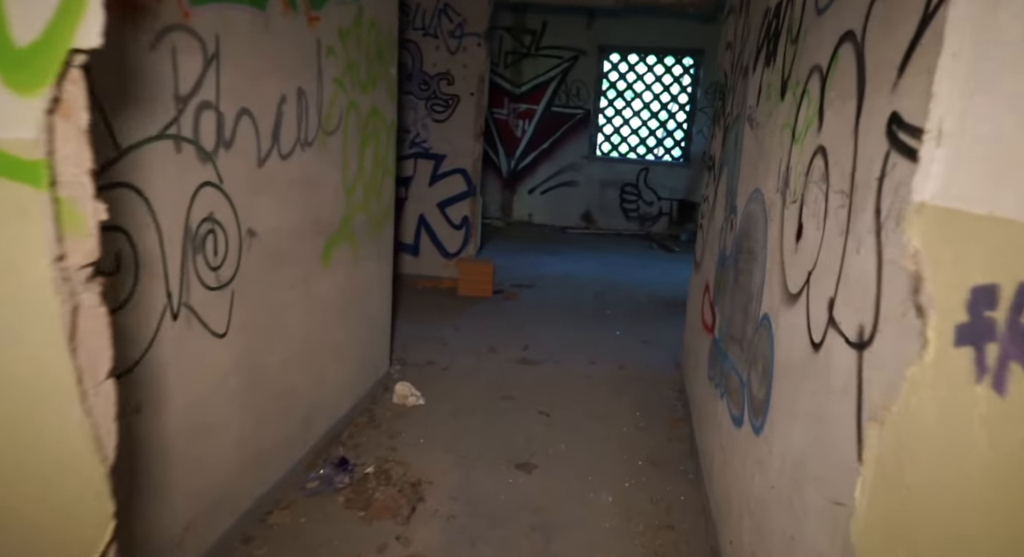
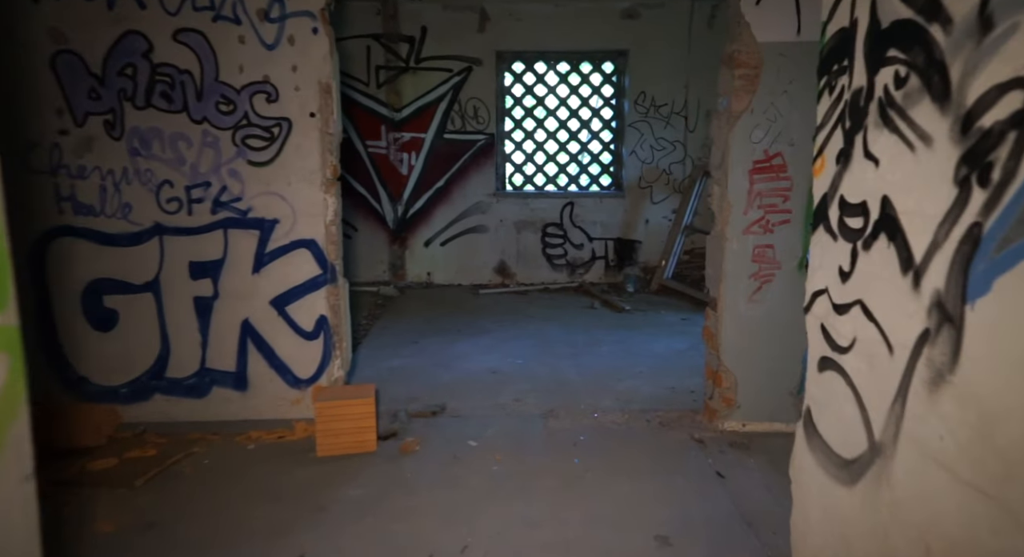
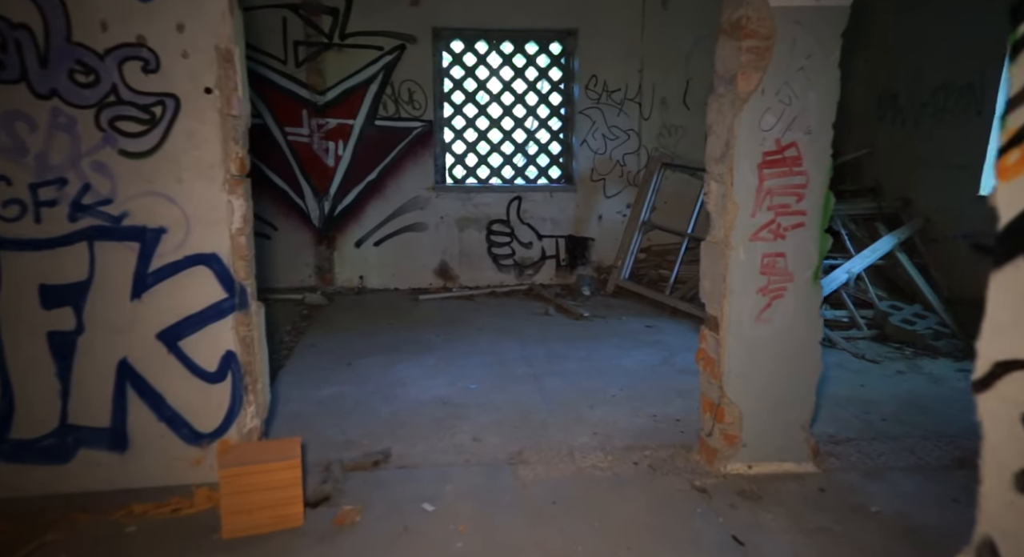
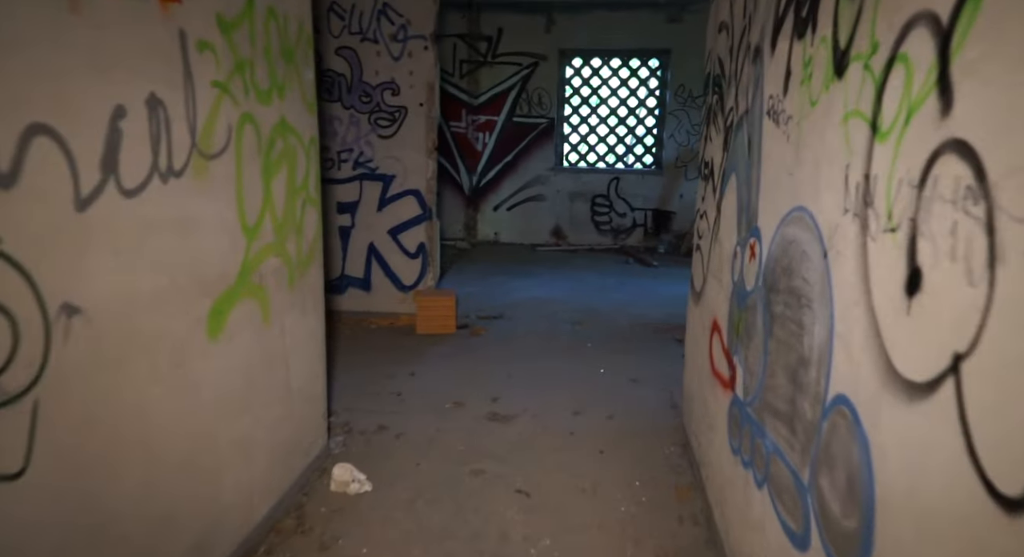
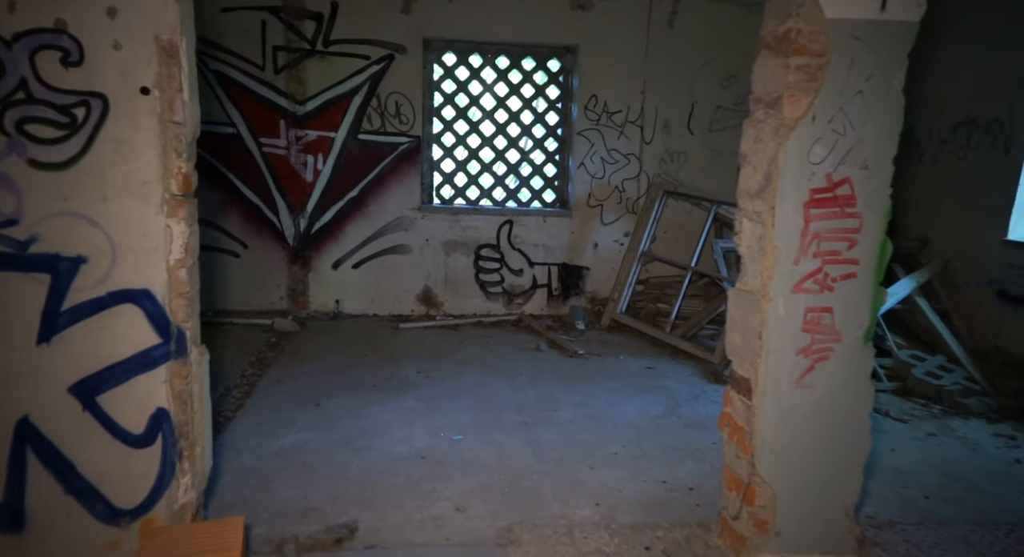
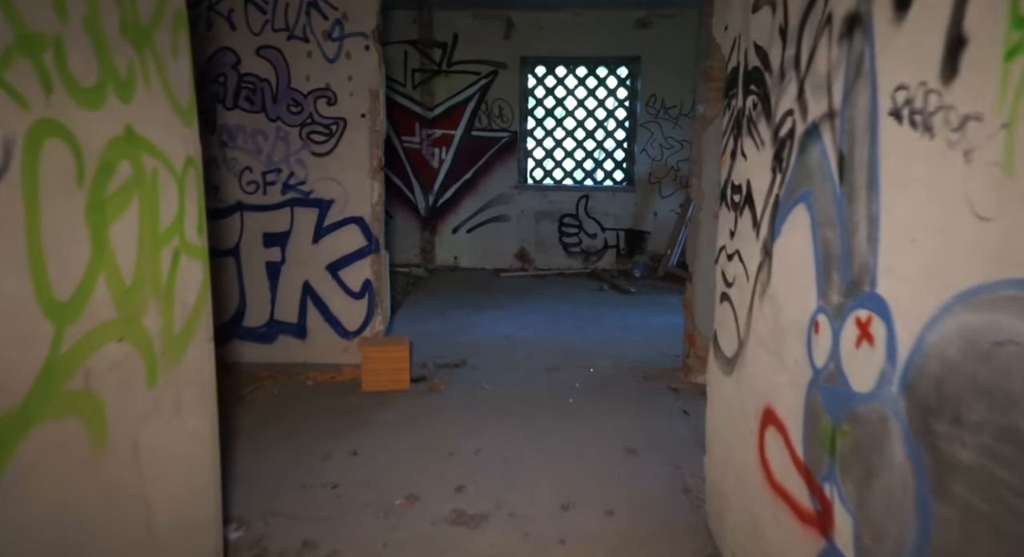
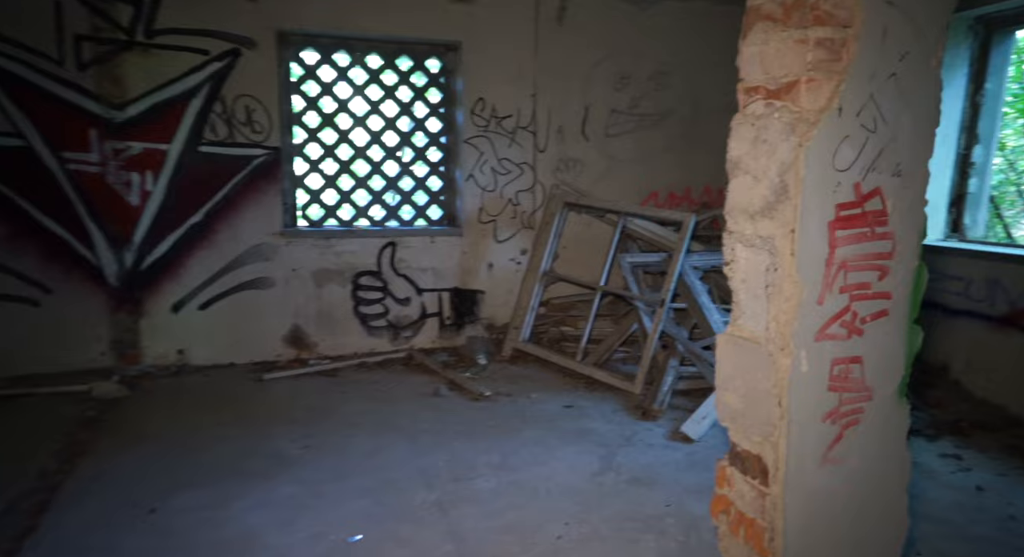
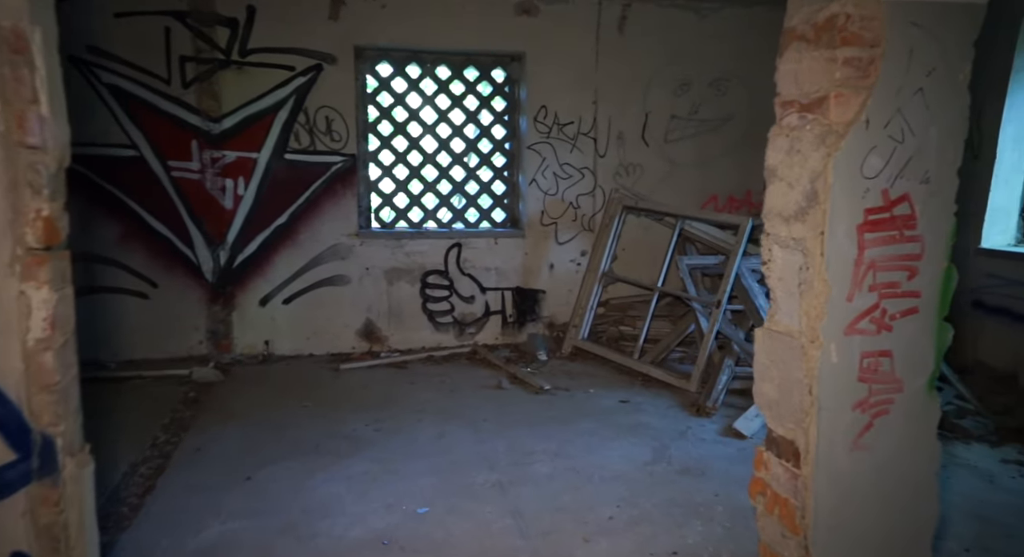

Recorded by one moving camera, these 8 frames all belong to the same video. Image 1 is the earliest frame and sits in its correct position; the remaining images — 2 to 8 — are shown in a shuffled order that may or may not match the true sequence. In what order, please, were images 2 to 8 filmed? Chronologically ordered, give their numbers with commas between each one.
4, 6, 2, 3, 5, 8, 7
